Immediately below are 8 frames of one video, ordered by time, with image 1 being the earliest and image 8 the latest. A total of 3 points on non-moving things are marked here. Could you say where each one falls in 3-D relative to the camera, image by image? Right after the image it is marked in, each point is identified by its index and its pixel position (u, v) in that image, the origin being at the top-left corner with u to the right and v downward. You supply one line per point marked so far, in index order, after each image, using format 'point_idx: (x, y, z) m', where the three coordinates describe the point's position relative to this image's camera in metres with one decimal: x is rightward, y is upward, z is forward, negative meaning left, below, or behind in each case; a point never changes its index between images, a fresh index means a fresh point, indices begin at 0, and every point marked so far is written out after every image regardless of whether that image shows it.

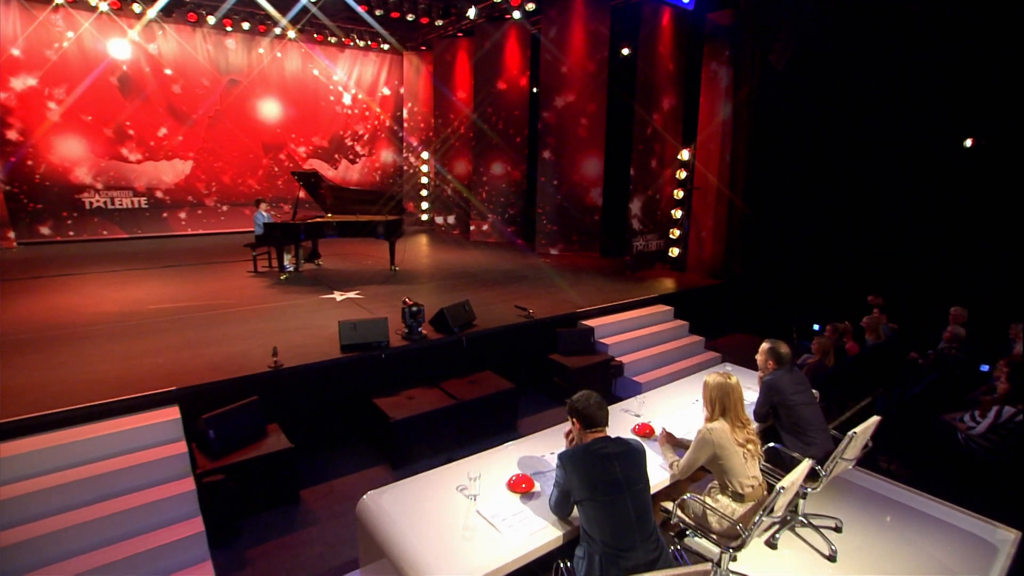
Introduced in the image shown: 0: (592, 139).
0: (+1.3, +2.3, +9.0) m
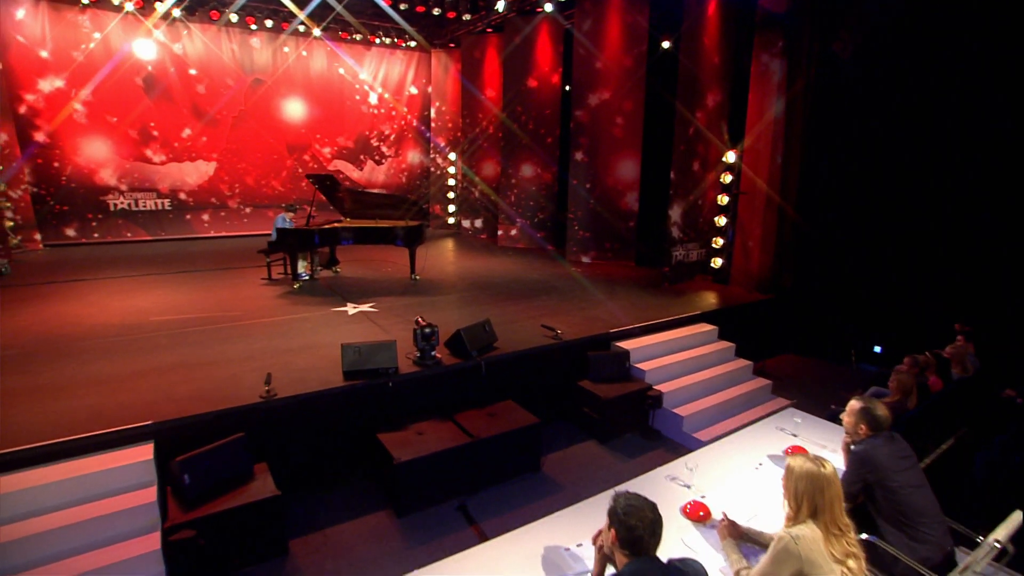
0: (+1.7, +2.2, +8.4) m
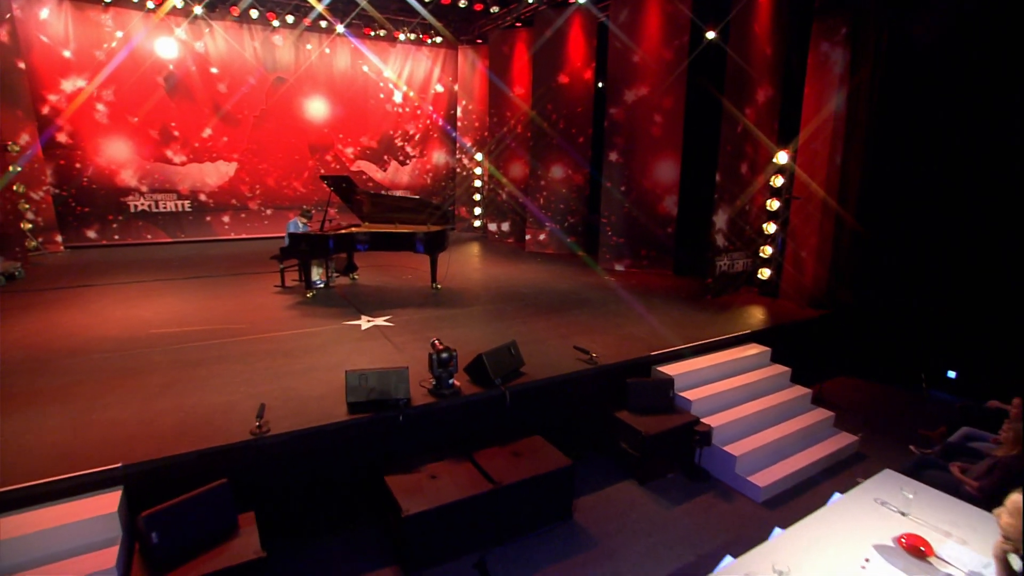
0: (+2.1, +2.0, +7.8) m
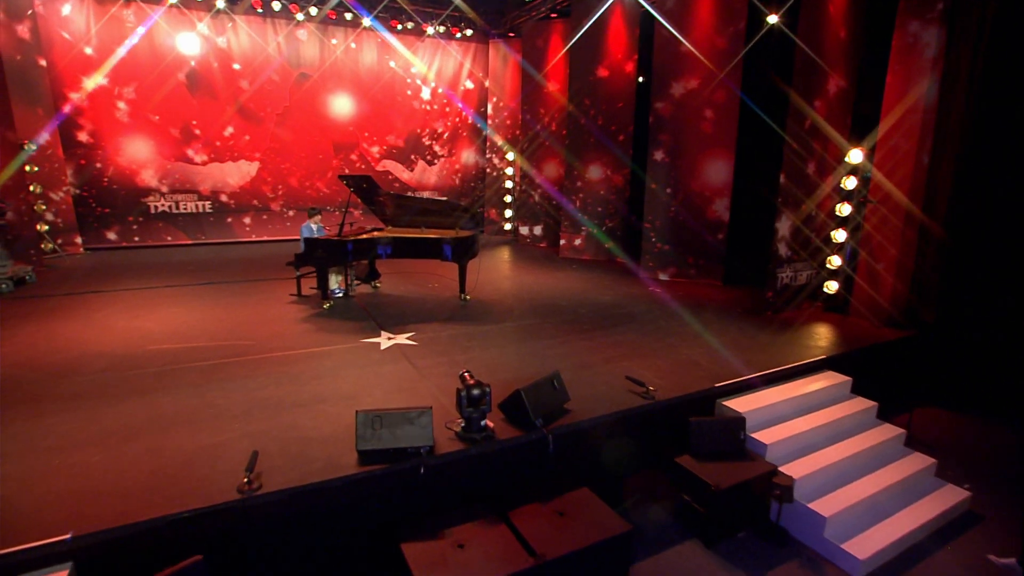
0: (+2.6, +1.9, +7.1) m
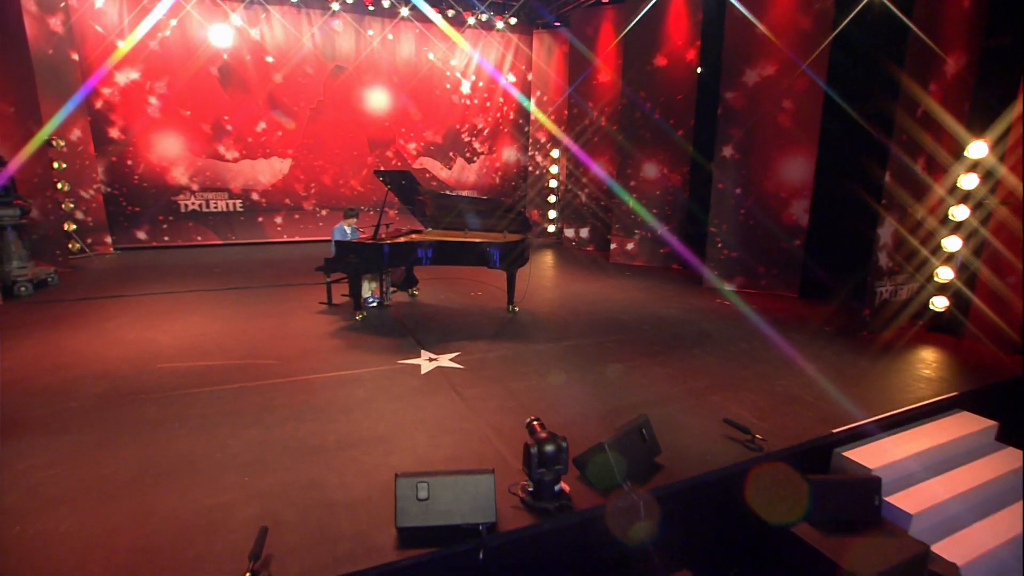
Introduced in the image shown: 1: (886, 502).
0: (+3.2, +1.7, +6.3) m
1: (+1.9, -1.1, +2.9) m
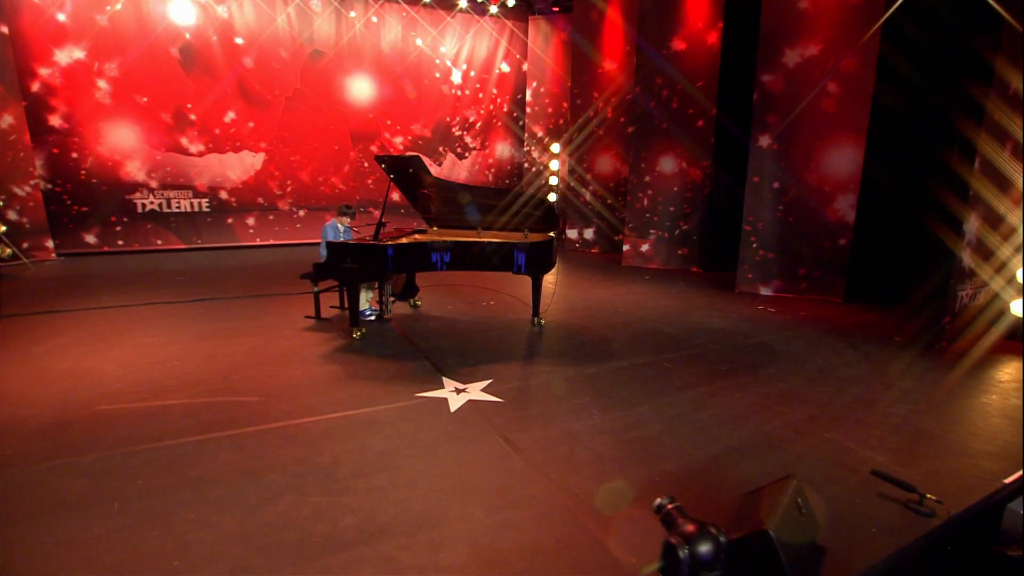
0: (+3.3, +1.7, +5.6) m
1: (+2.2, -1.1, +2.1) m
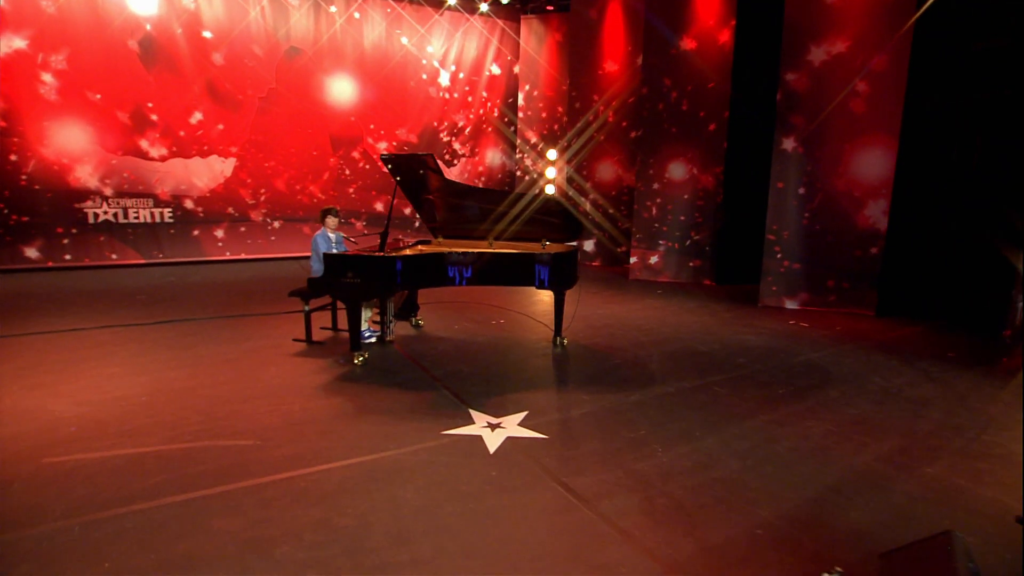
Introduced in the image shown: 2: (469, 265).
0: (+3.4, +1.6, +5.3) m
1: (+2.6, -1.1, +1.7) m
2: (-0.4, +0.2, +3.9) m
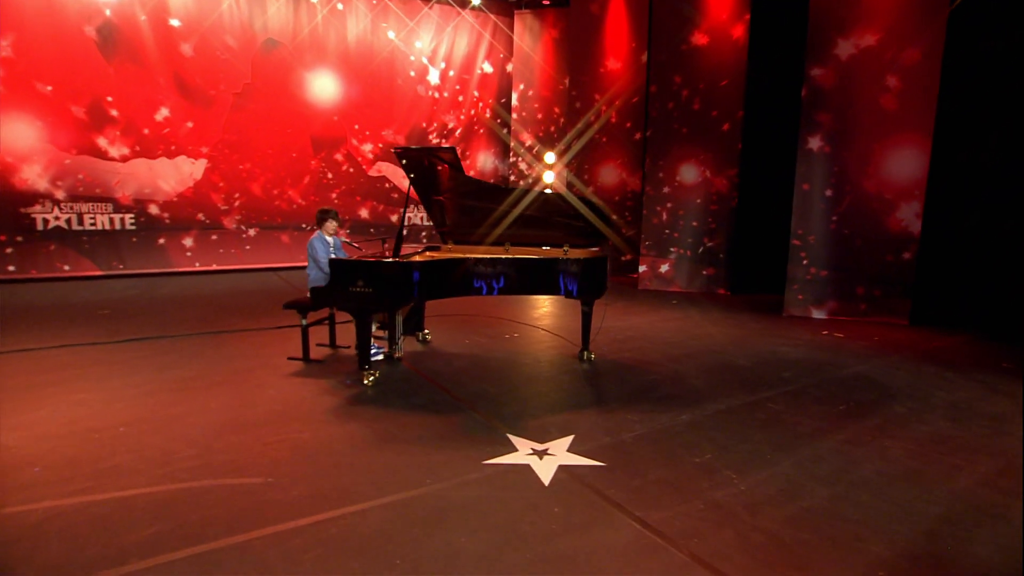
0: (+3.5, +1.5, +5.0) m
1: (+2.9, -1.1, +1.3) m
2: (-0.2, +0.1, +3.3) m
